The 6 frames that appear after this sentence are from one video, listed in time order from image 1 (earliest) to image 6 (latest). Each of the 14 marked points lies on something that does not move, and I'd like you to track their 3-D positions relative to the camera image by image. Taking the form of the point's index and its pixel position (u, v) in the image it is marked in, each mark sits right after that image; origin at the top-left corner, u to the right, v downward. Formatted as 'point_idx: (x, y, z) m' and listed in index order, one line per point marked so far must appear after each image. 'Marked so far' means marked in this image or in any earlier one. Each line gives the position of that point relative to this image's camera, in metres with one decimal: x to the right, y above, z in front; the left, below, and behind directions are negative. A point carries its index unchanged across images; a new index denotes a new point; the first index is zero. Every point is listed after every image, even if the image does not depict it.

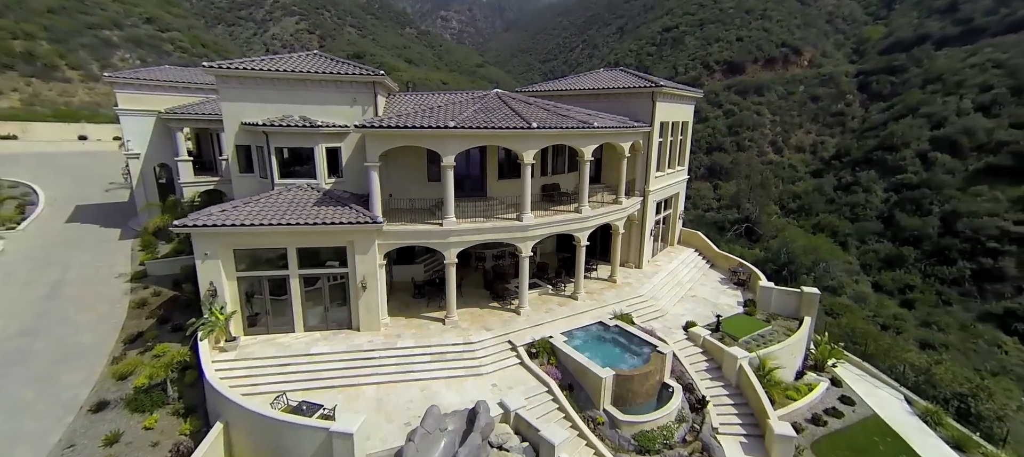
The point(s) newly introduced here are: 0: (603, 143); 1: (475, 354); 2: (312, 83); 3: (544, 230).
0: (+4.4, +4.3, +19.8) m
1: (-1.5, -4.8, +16.5) m
2: (-8.9, +6.6, +18.2) m
3: (+1.4, +0.1, +18.8) m
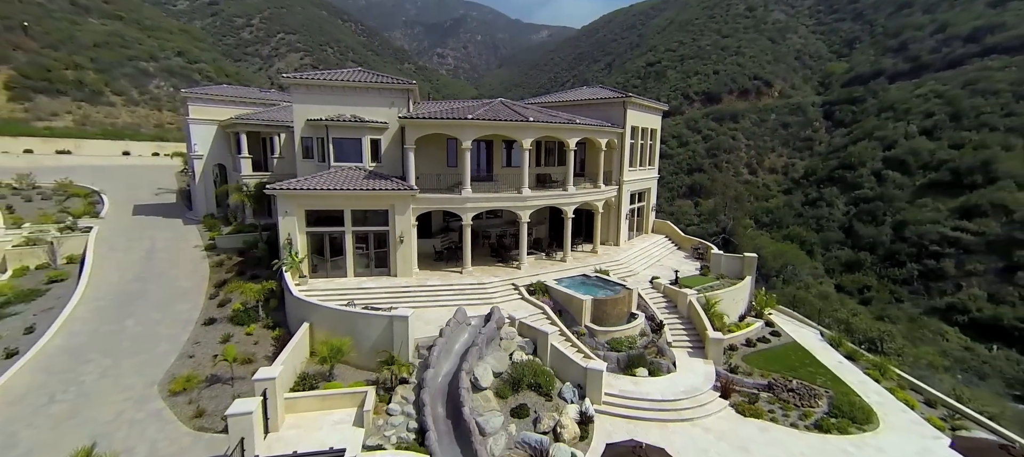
0: (+4.5, +5.8, +25.9) m
1: (-1.3, -3.1, +21.8) m
2: (-8.7, +8.1, +24.3) m
3: (+1.5, +1.7, +24.5) m
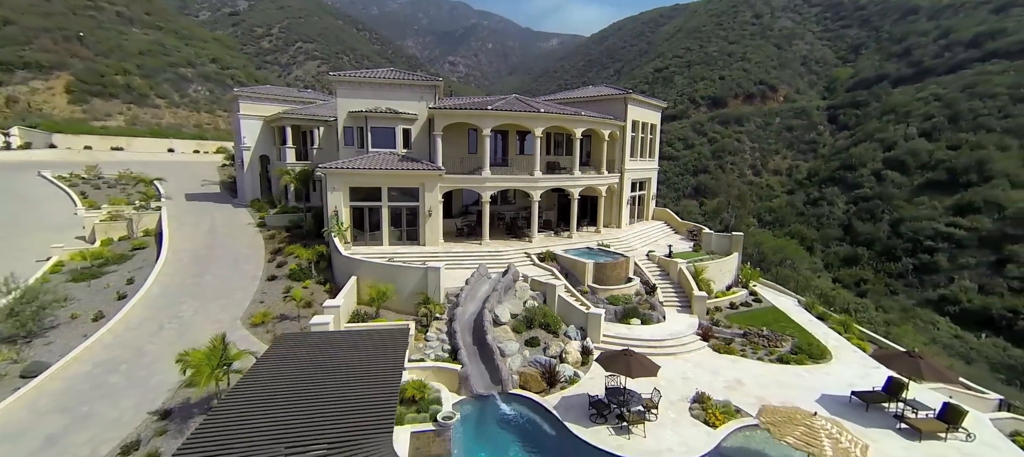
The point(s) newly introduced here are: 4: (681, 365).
0: (+5.4, +7.1, +29.5) m
1: (-0.5, -1.7, +25.4) m
2: (-7.8, +9.6, +28.2) m
3: (+2.4, +3.1, +28.1) m
4: (+7.5, -6.0, +18.5) m
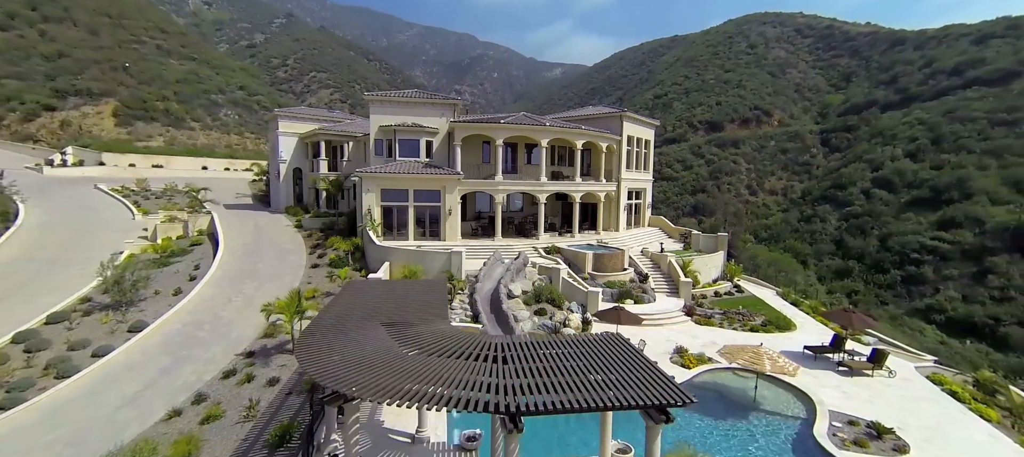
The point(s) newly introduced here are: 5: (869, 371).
0: (+6.2, +7.0, +33.7) m
1: (+0.2, -1.4, +29.2) m
2: (-7.1, +9.7, +32.7) m
3: (+3.1, +3.1, +32.1) m
4: (+8.1, -5.4, +21.9) m
5: (+14.6, -5.8, +17.1) m
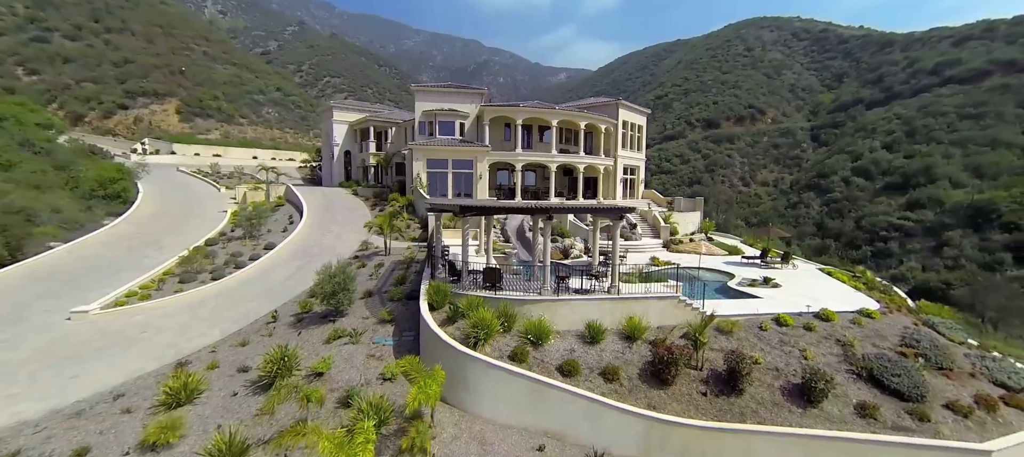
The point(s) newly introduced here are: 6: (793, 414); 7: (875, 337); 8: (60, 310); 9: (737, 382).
0: (+7.8, +10.4, +41.9) m
1: (+1.8, +1.9, +37.3) m
2: (-5.4, +13.0, +41.1) m
3: (+4.8, +6.5, +40.3) m
4: (+9.6, -1.9, +29.9) m
5: (+16.0, -2.2, +25.0) m
6: (+8.2, -5.4, +12.2) m
7: (+12.8, -3.8, +14.8) m
8: (-20.4, -3.7, +18.9) m
9: (+6.9, -4.7, +12.8) m
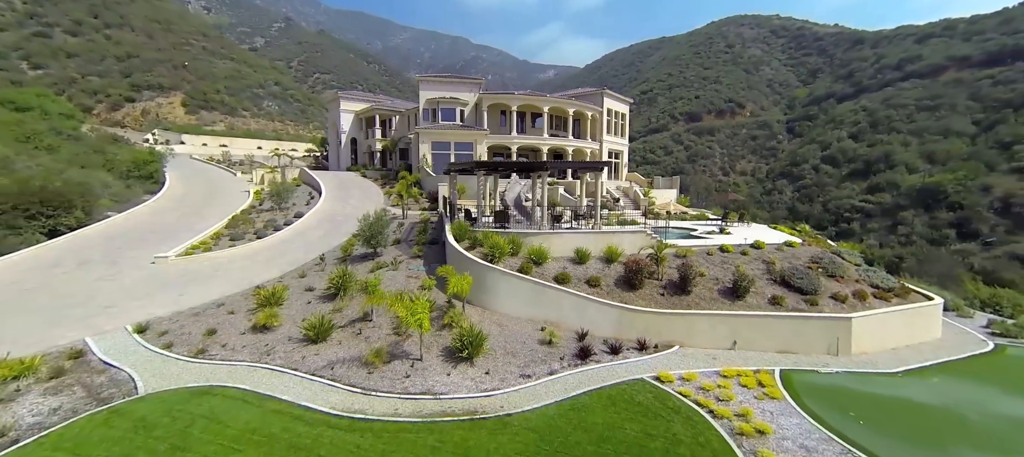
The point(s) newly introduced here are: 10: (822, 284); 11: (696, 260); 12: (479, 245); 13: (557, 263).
0: (+7.3, +12.9, +46.5) m
1: (+1.4, +4.4, +41.8) m
2: (-6.0, +15.4, +45.3) m
3: (+4.3, +8.9, +44.8) m
4: (+9.5, +0.5, +34.7) m
5: (+16.0, +0.3, +29.9) m
6: (+8.6, -3.0, +16.9) m
7: (+13.1, -1.4, +19.6) m
8: (-20.2, -1.5, +22.8) m
9: (+7.2, -2.3, +17.4) m
10: (+13.0, -2.3, +17.5) m
11: (+8.5, -1.5, +19.2) m
12: (-1.5, -0.8, +19.1) m
13: (+2.0, -1.6, +18.9) m
